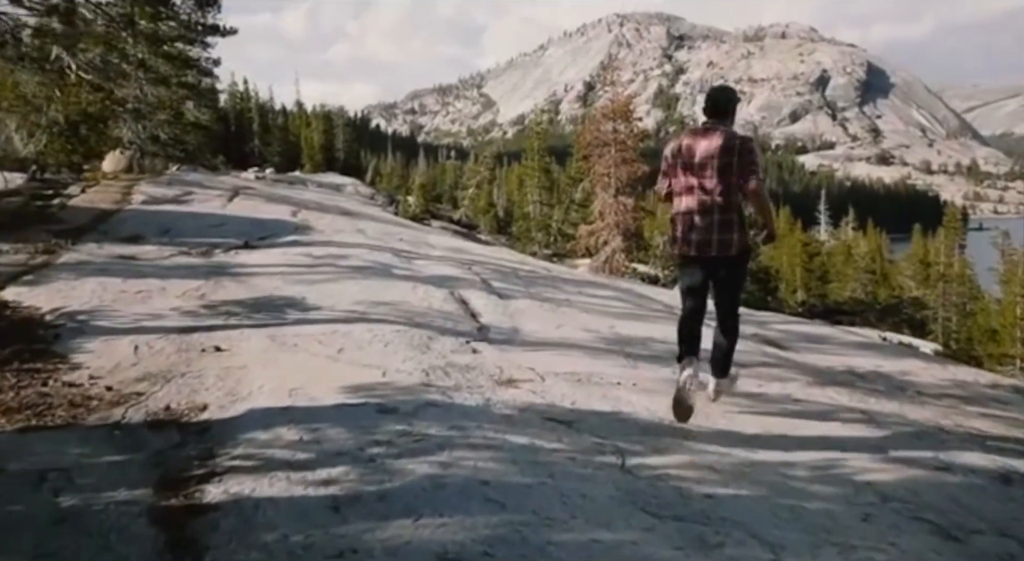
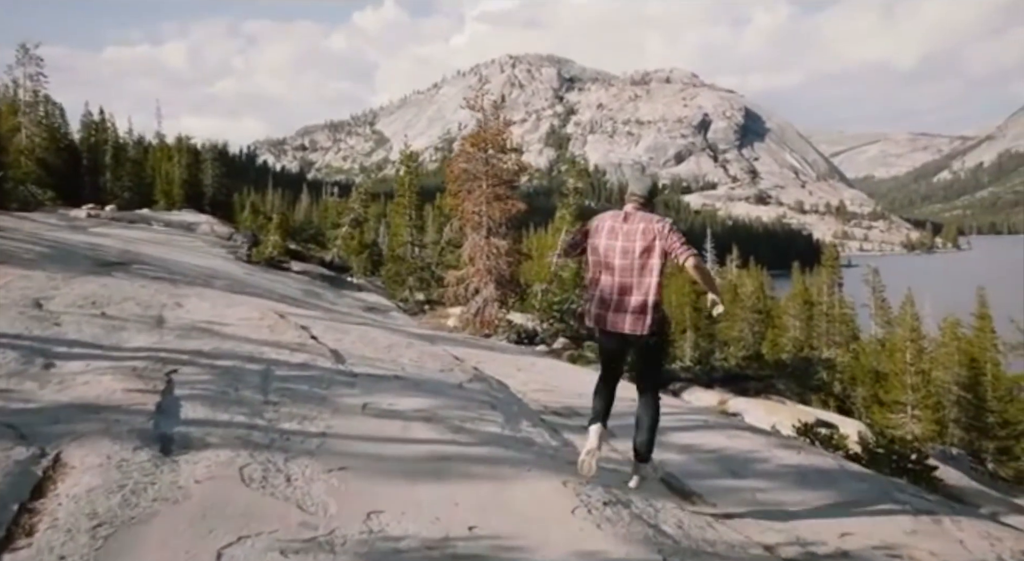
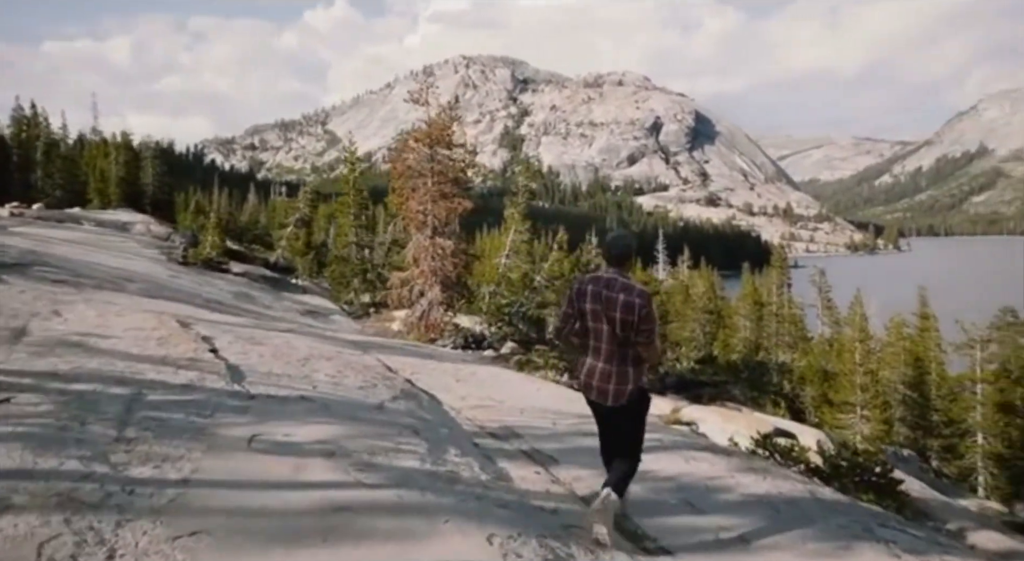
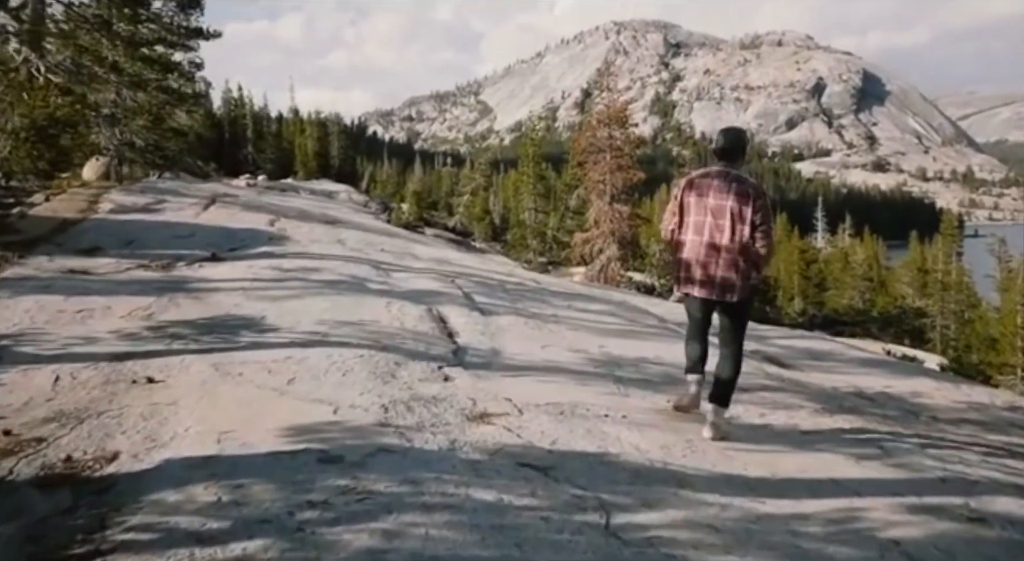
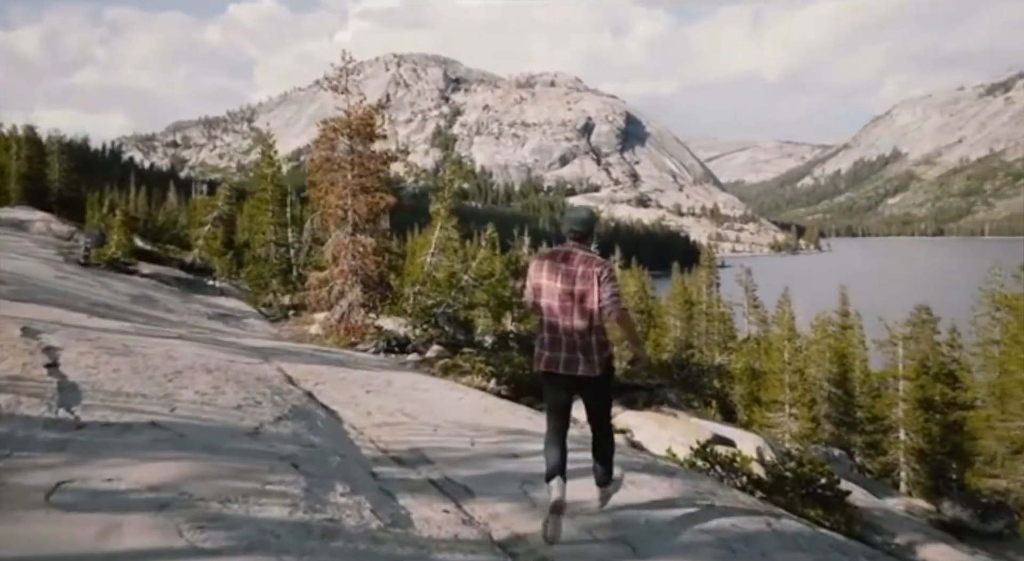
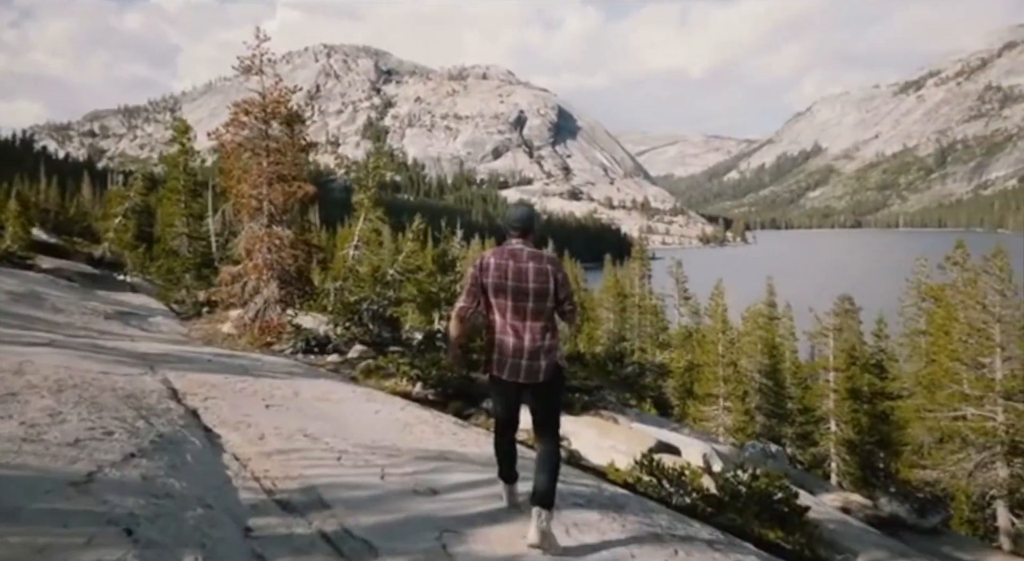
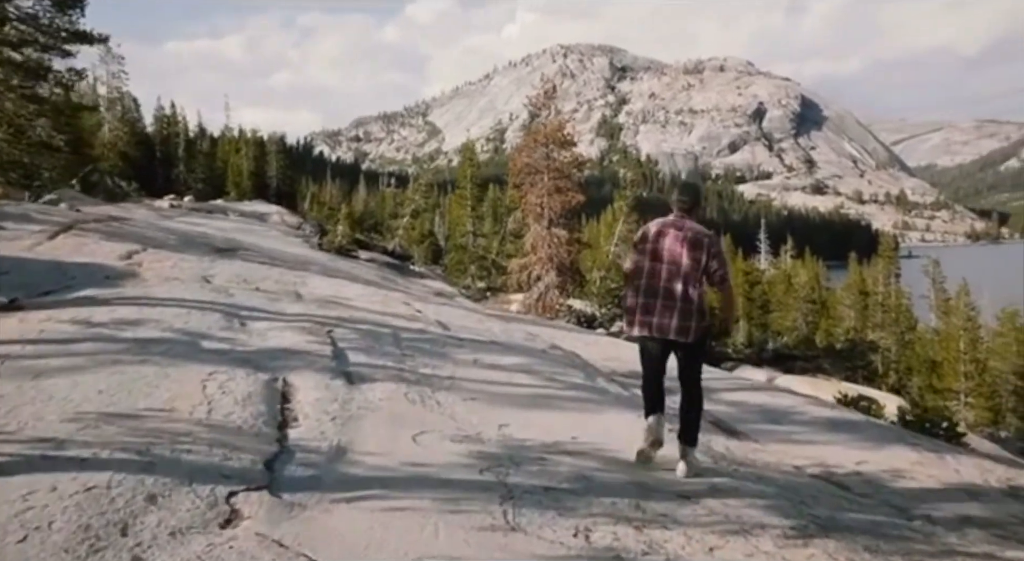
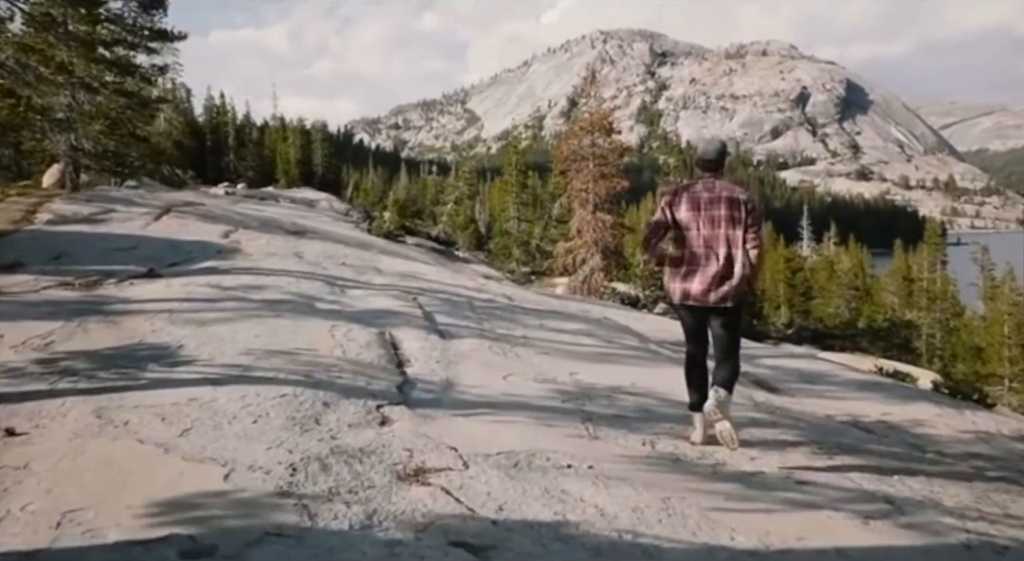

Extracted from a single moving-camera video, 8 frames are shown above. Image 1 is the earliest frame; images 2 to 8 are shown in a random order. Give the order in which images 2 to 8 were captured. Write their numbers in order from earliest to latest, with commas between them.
4, 8, 7, 2, 3, 5, 6
